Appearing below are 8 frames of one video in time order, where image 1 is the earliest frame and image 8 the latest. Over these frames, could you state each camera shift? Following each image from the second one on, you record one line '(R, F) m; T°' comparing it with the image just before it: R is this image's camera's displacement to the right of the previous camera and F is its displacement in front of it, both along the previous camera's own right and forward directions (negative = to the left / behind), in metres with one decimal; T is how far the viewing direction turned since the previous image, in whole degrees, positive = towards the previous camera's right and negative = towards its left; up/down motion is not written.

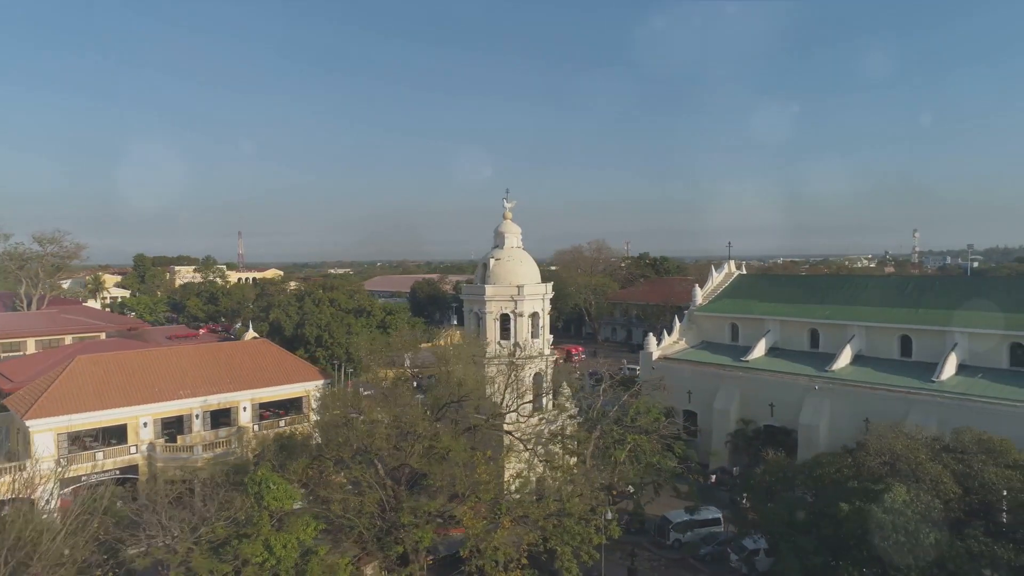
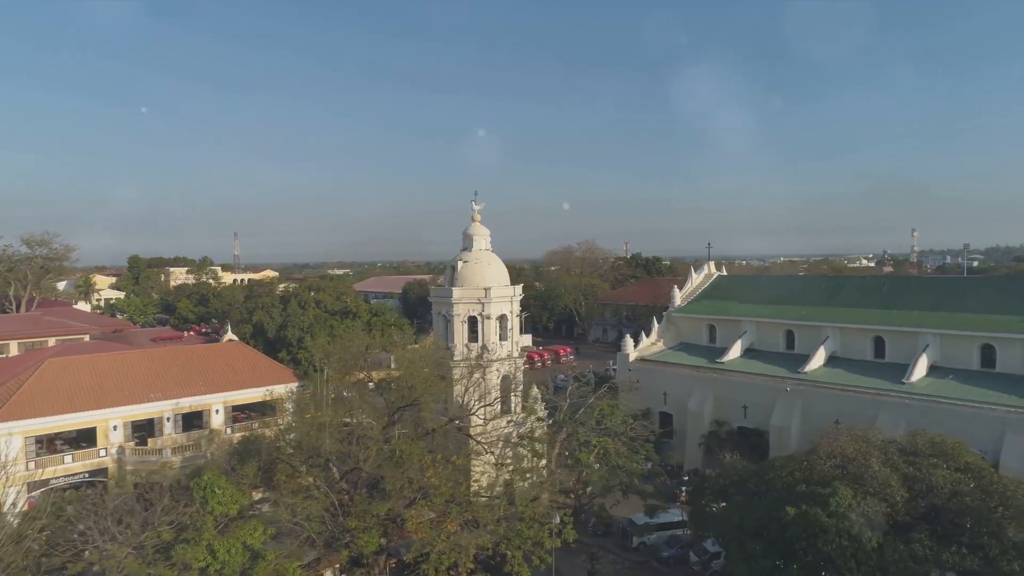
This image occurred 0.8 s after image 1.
(+0.8, 0.0) m; 0°
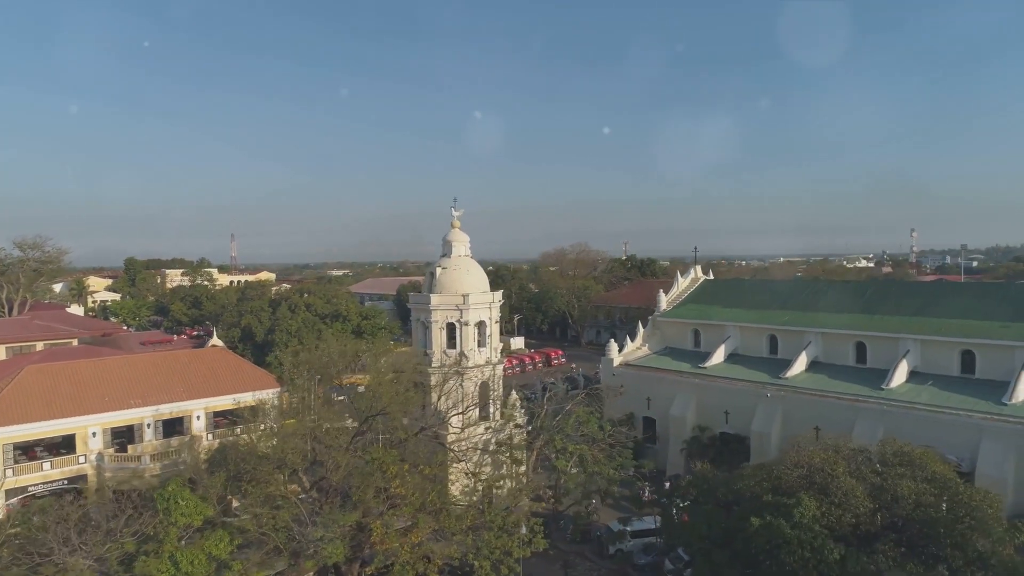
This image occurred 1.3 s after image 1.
(+0.5, 0.0) m; 0°
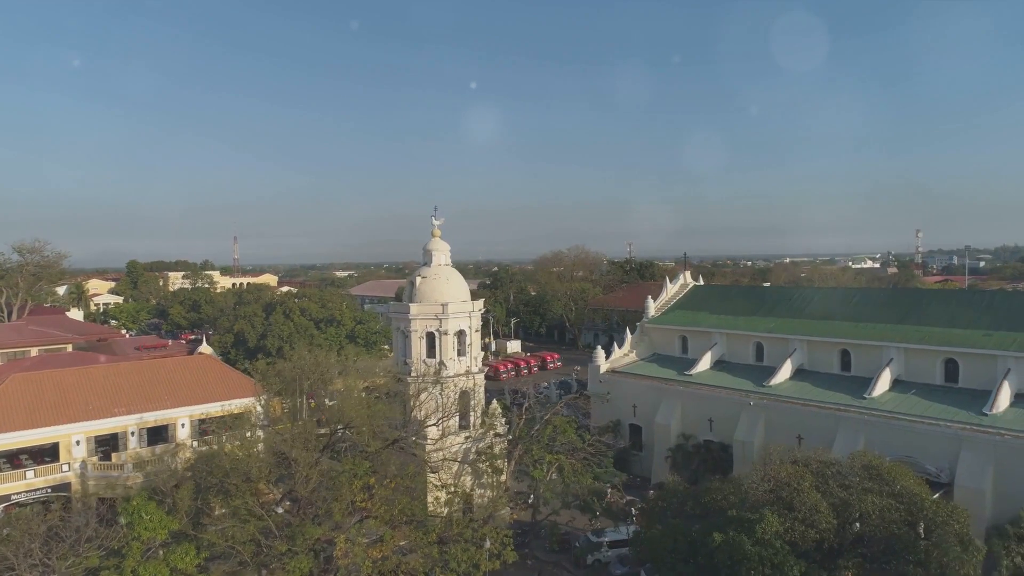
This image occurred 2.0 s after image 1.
(+0.6, 0.0) m; 0°
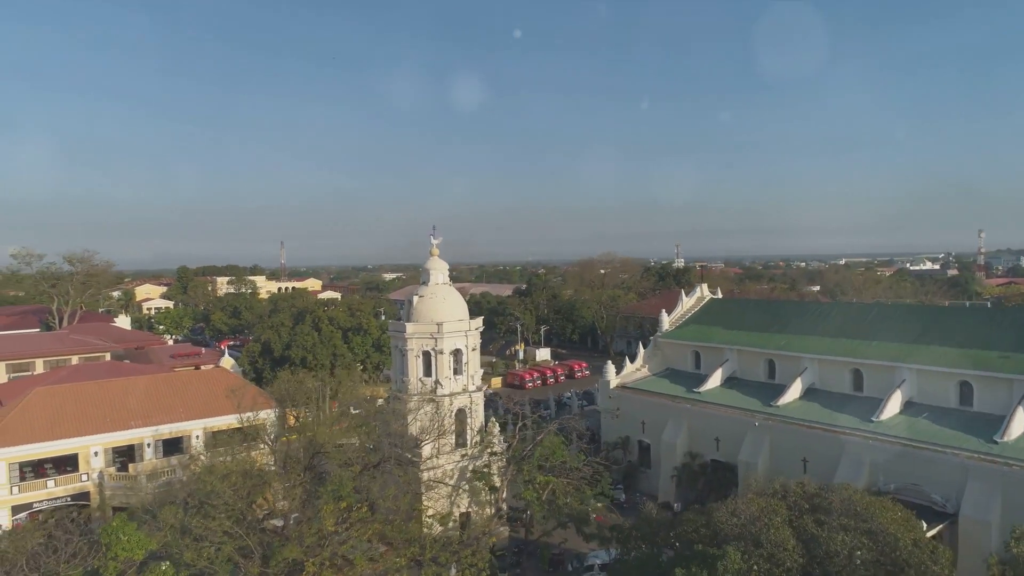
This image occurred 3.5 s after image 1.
(+1.2, 0.0) m; -4°
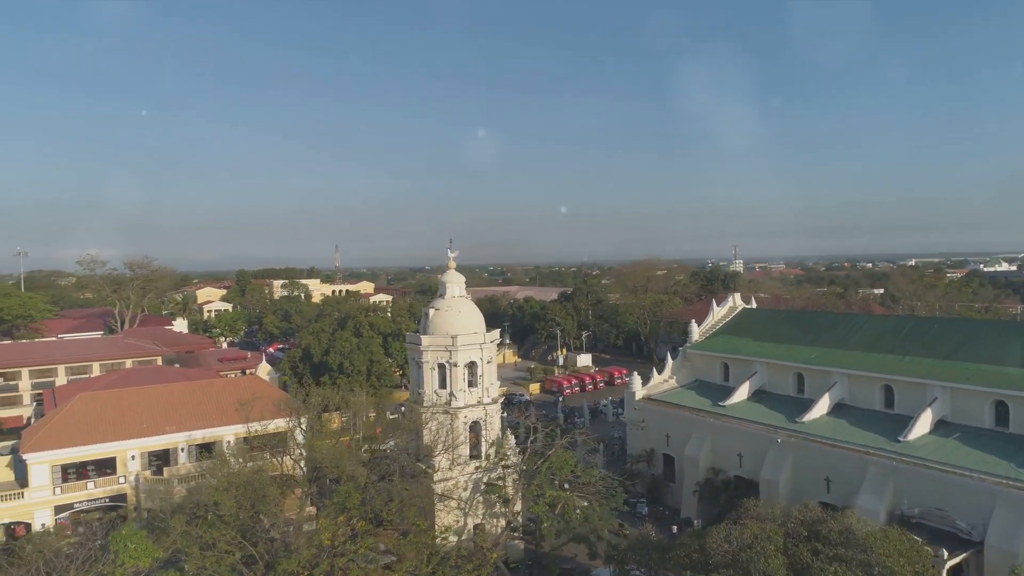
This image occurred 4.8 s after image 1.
(+1.0, 0.0) m; -4°
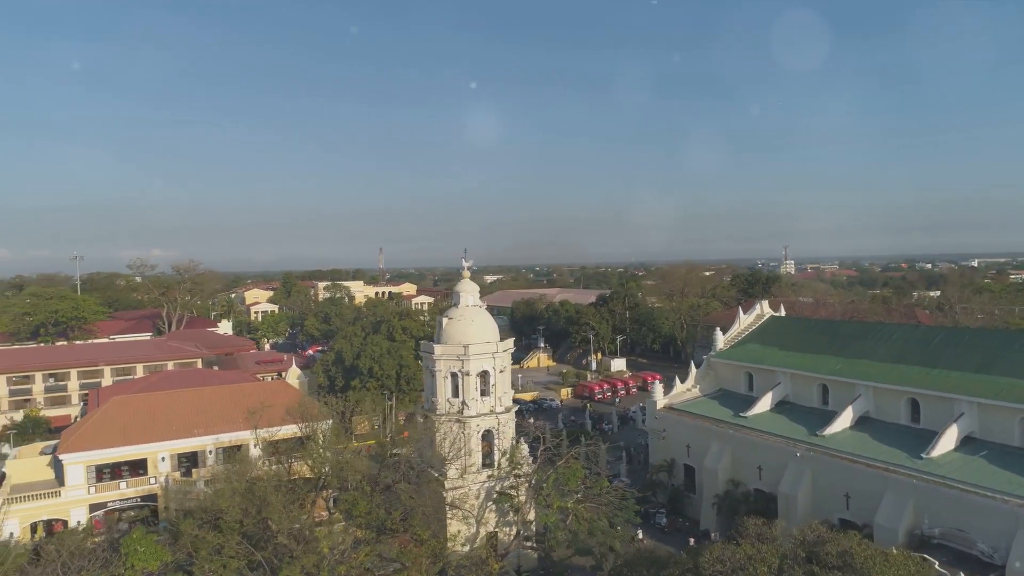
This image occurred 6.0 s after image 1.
(+0.8, -0.1) m; -4°
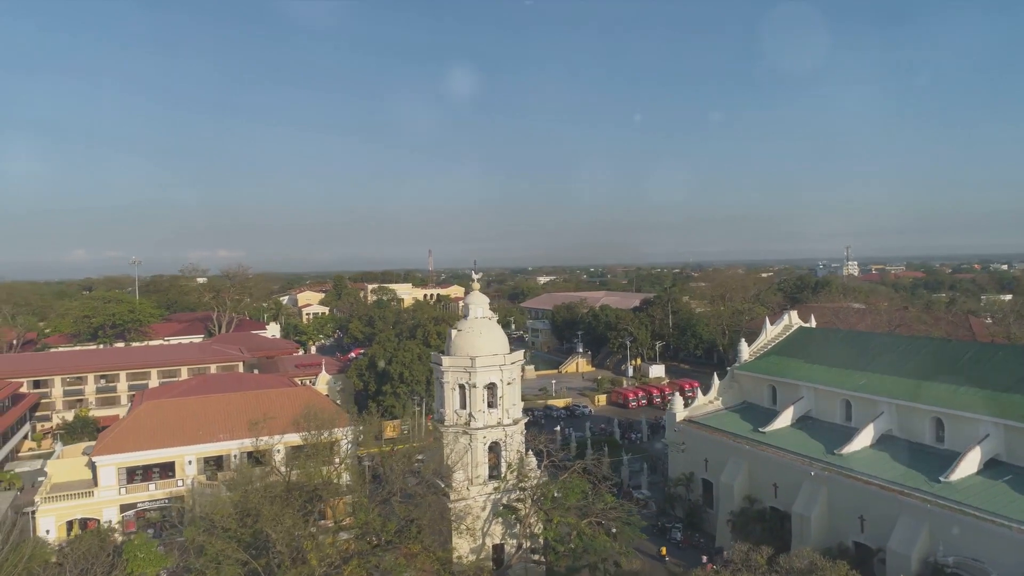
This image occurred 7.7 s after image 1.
(+1.1, 0.0) m; -4°
